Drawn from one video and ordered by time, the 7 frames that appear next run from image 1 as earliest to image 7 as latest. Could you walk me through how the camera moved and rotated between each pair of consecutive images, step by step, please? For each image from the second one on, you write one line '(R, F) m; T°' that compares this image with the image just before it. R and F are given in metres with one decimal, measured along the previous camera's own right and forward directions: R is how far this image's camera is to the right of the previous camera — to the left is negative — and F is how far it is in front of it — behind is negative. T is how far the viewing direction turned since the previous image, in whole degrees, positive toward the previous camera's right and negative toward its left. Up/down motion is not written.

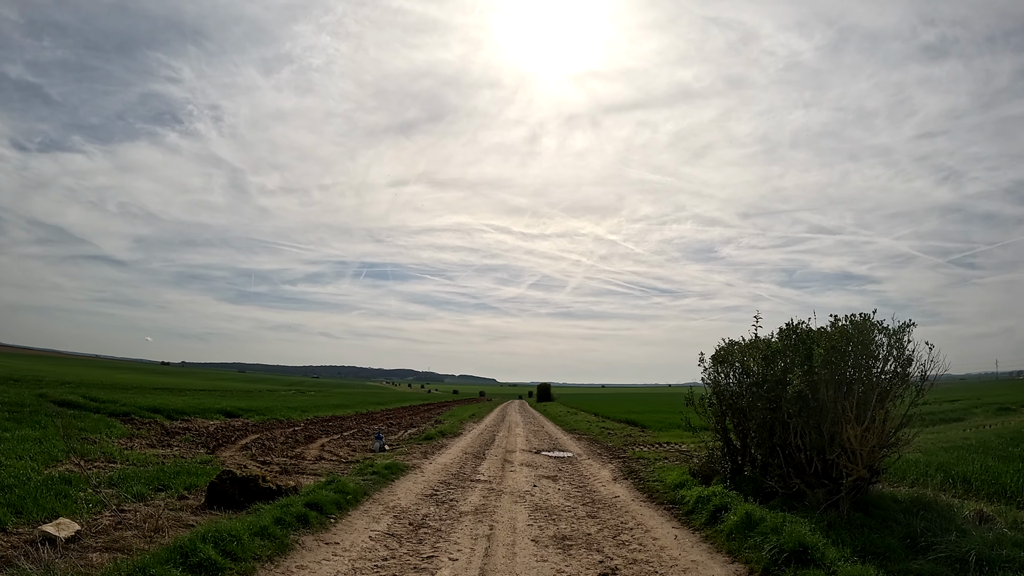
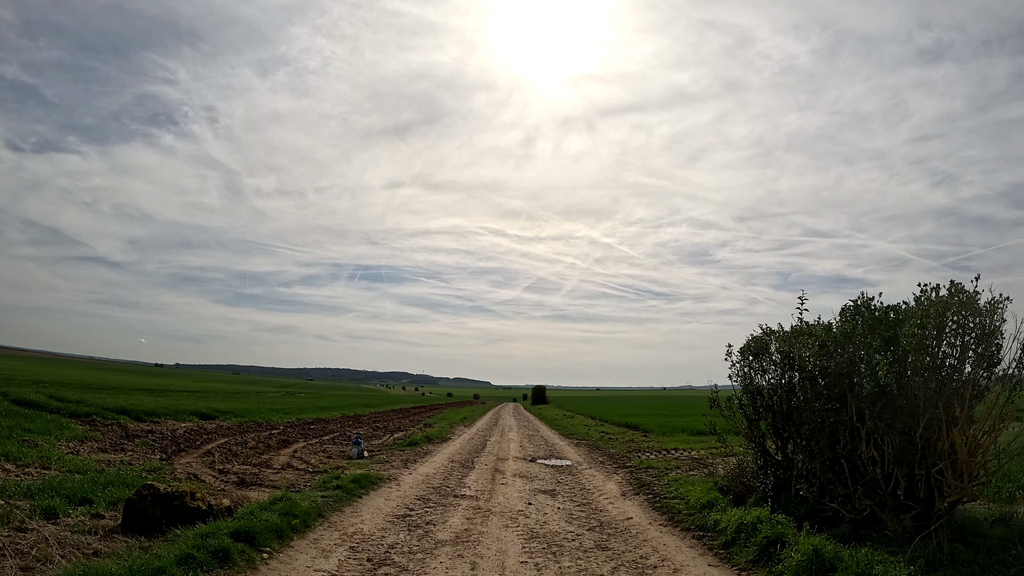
(+0.1, +2.5) m; 0°
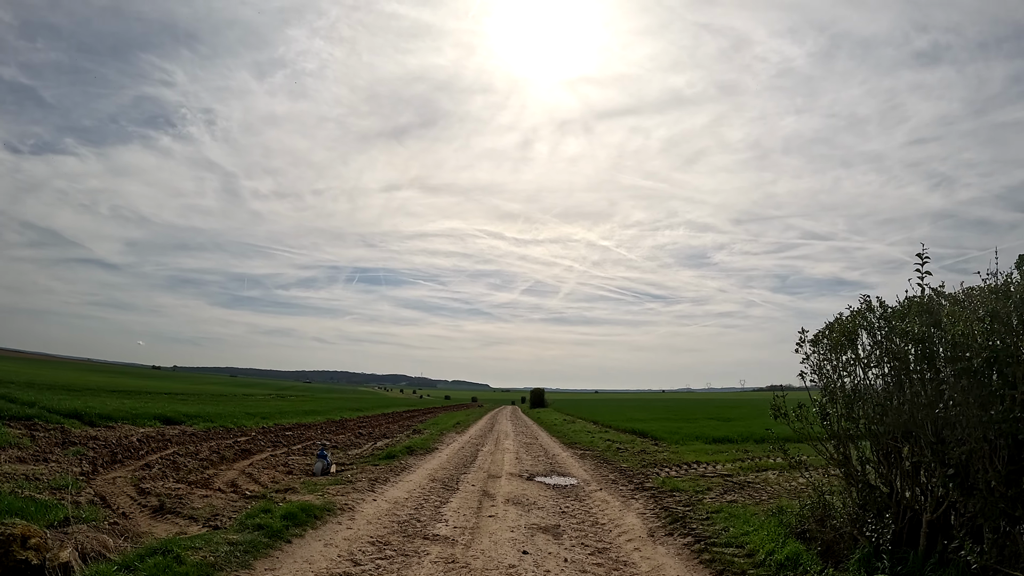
(+0.1, +3.6) m; 0°
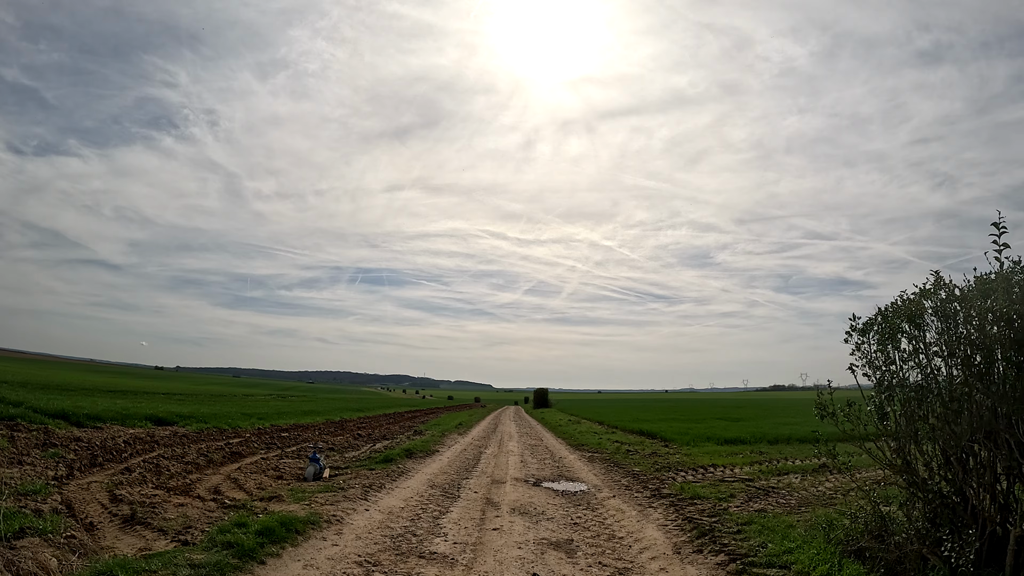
(-0.1, +1.3) m; 0°
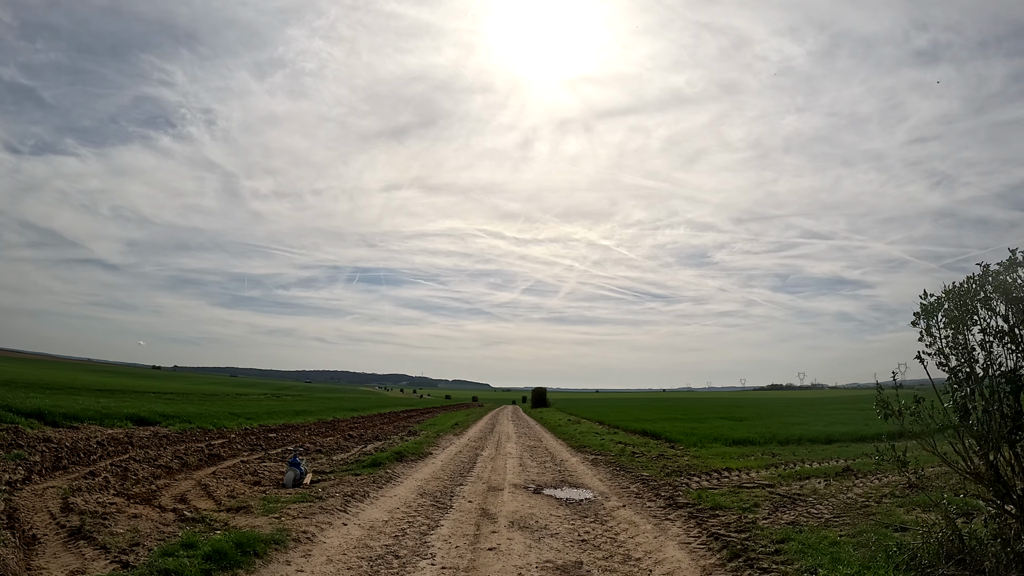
(0.0, +1.6) m; 0°
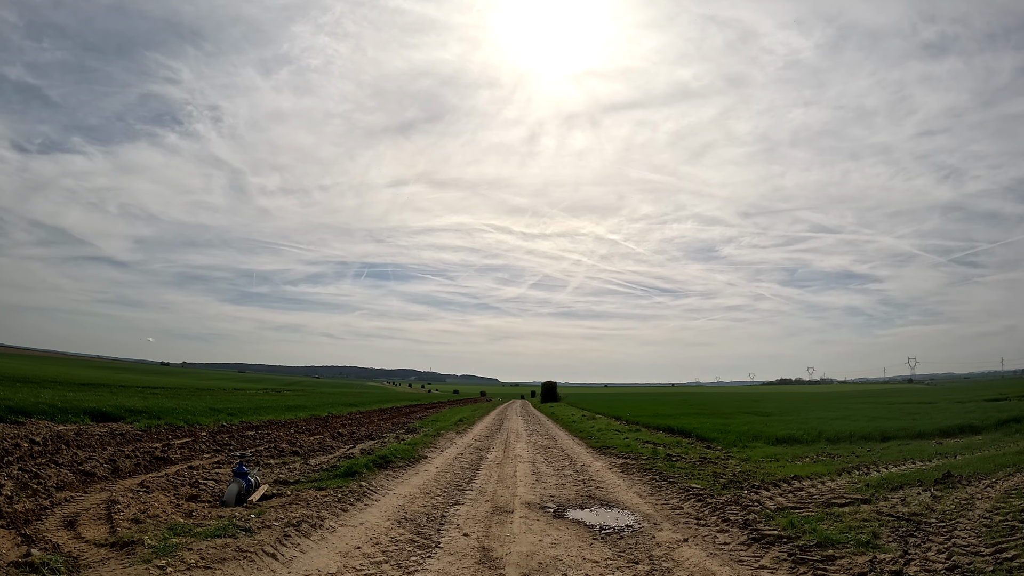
(-0.1, +4.1) m; -1°
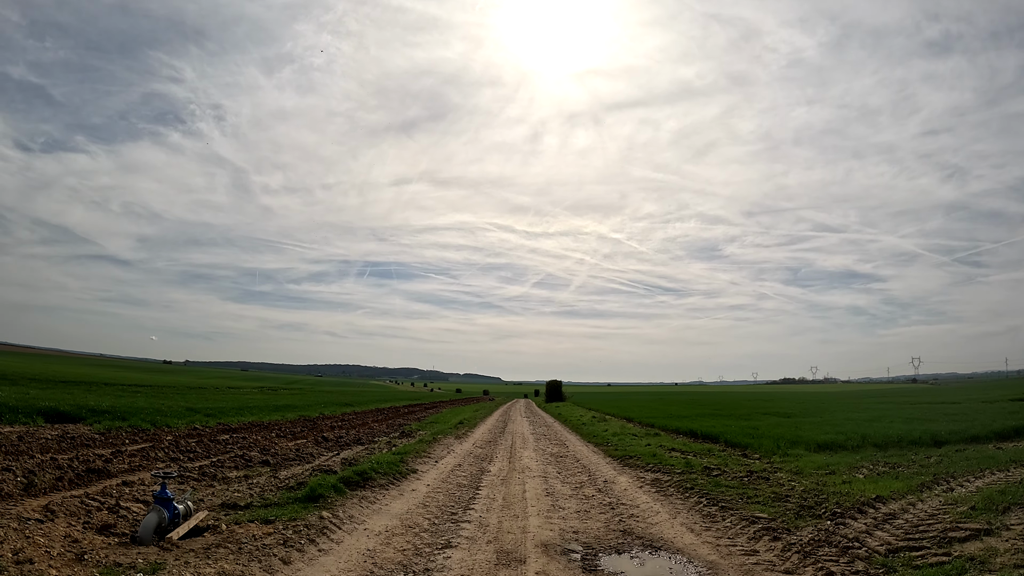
(-0.1, +3.3) m; 0°
